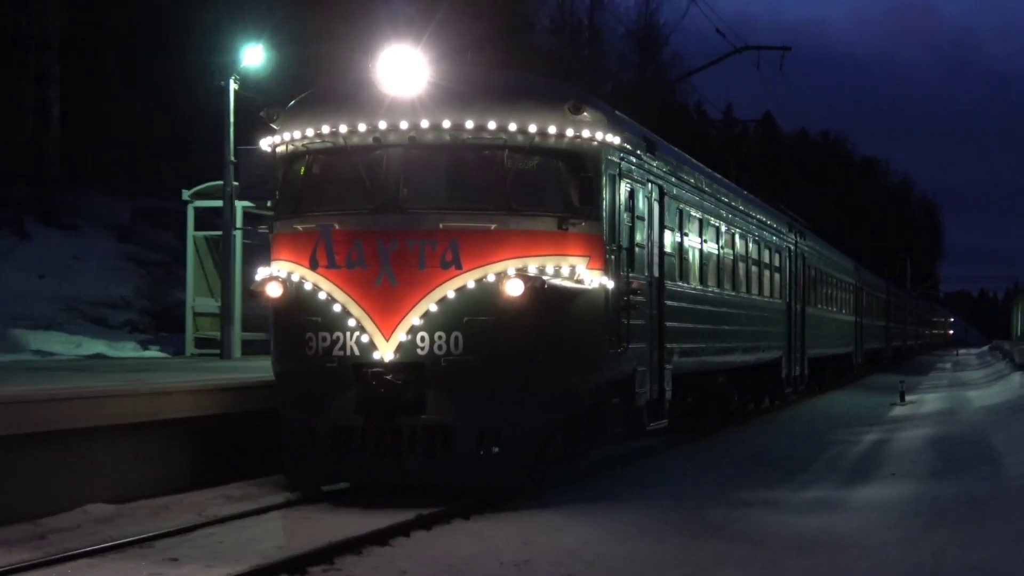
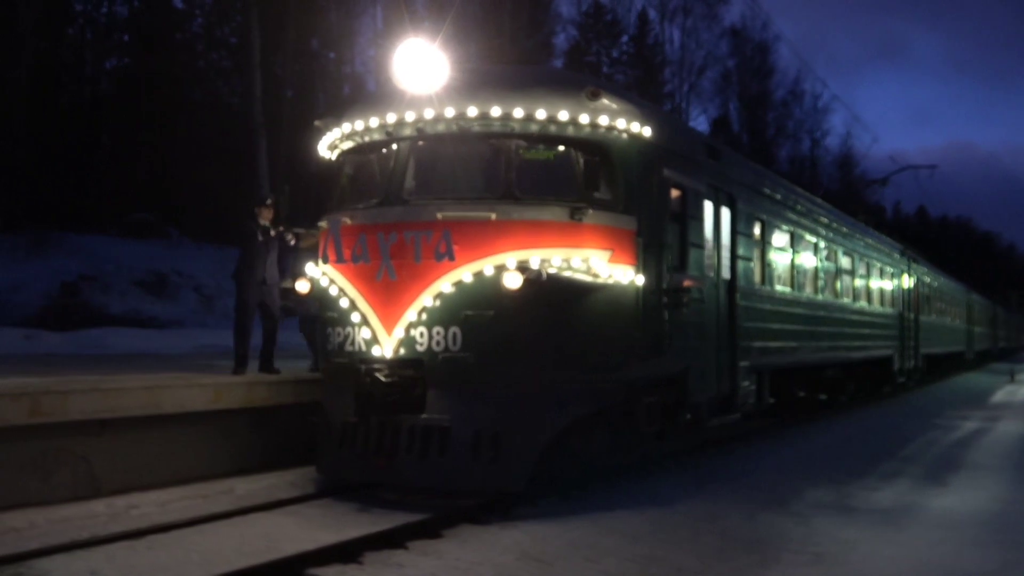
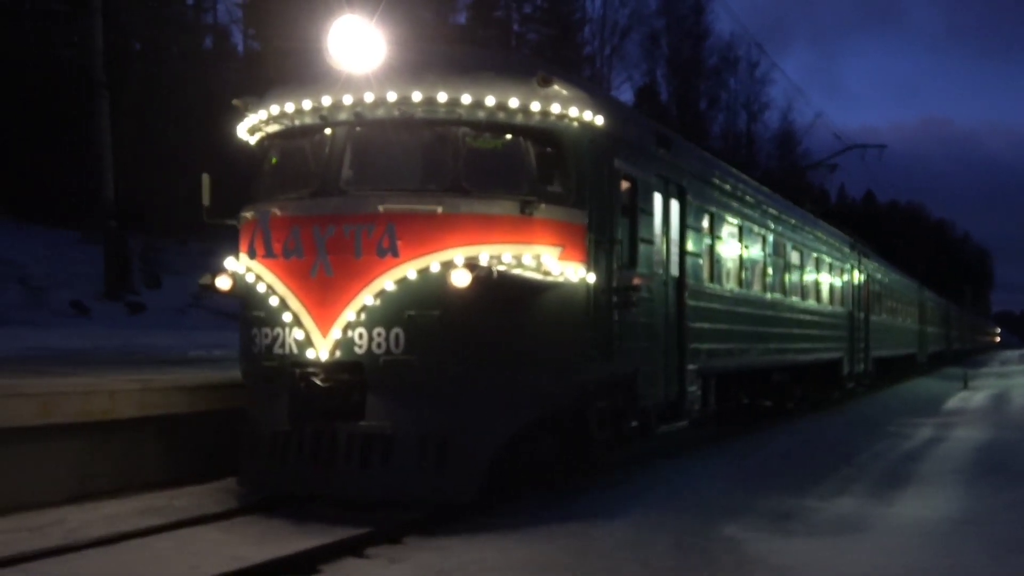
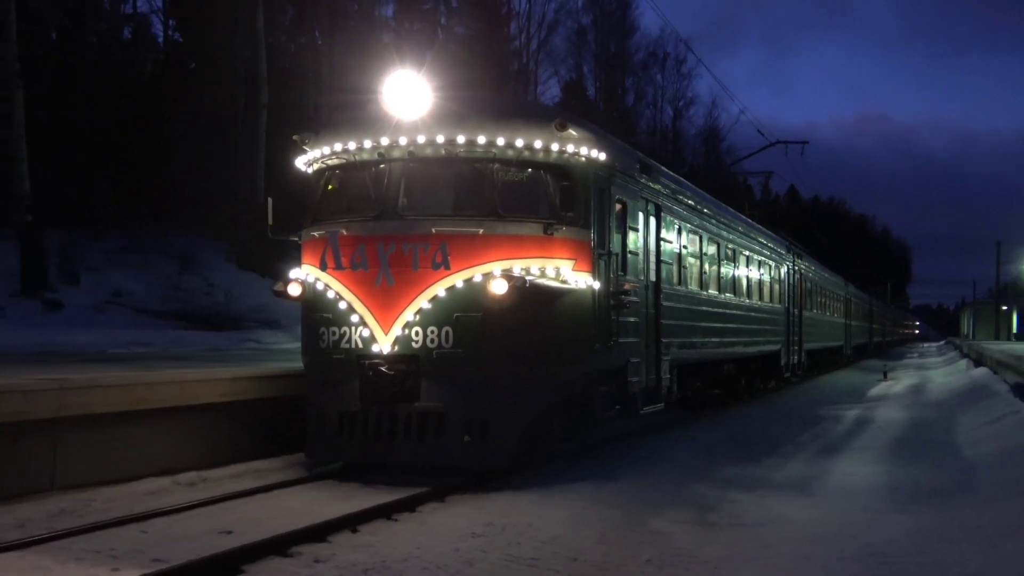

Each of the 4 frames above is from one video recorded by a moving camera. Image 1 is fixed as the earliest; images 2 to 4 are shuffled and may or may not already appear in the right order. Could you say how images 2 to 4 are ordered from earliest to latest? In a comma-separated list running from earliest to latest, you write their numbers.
4, 3, 2
